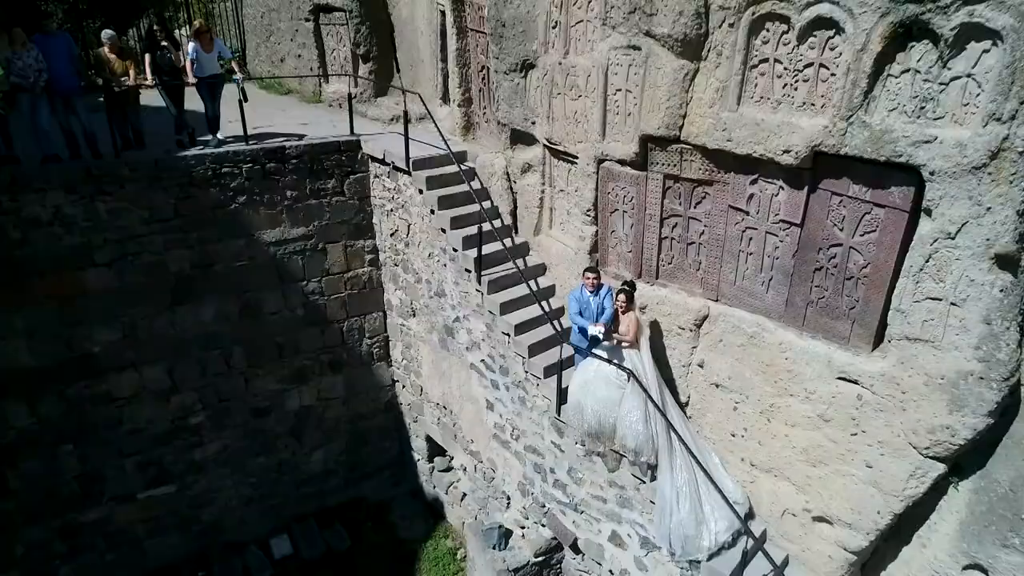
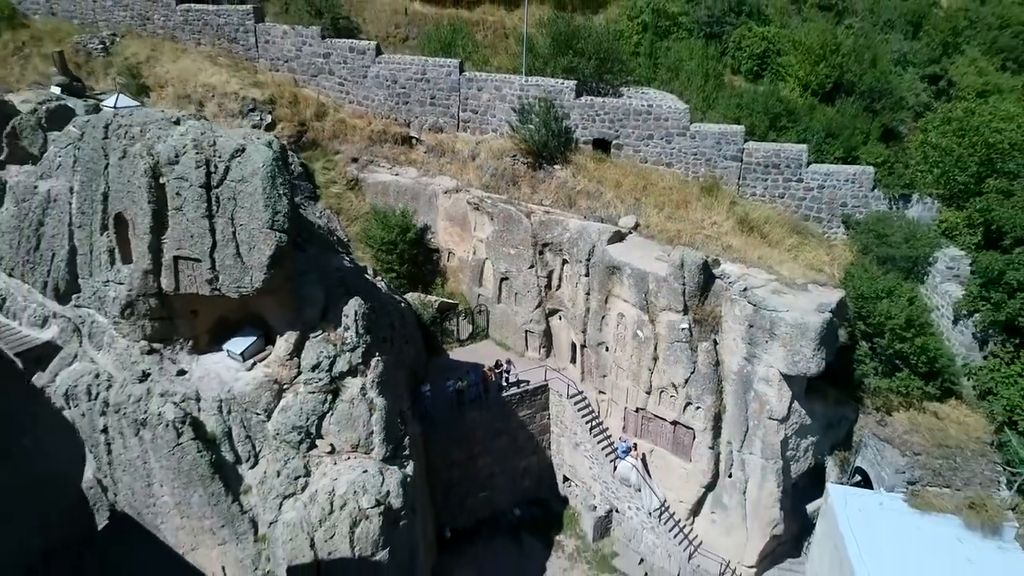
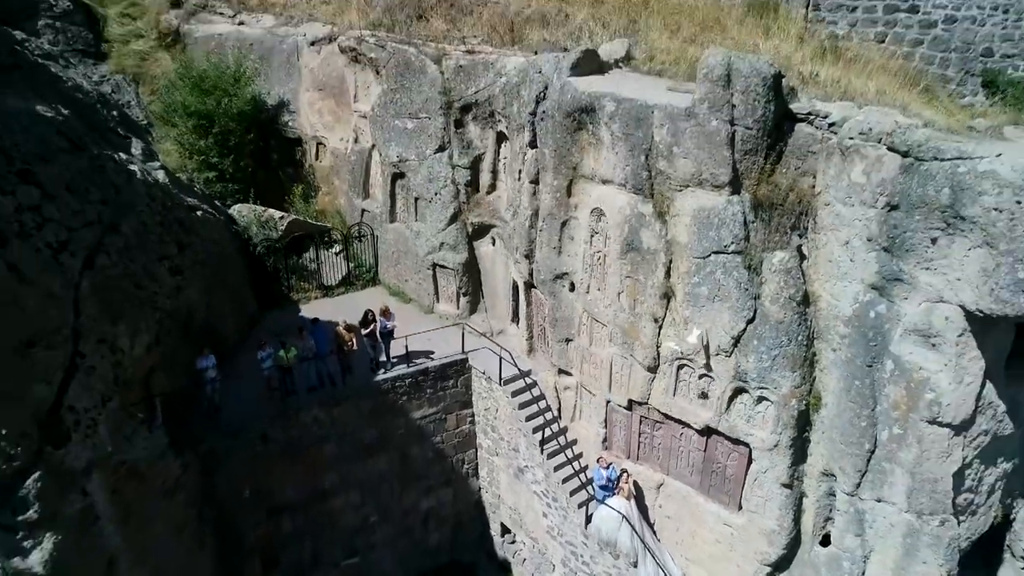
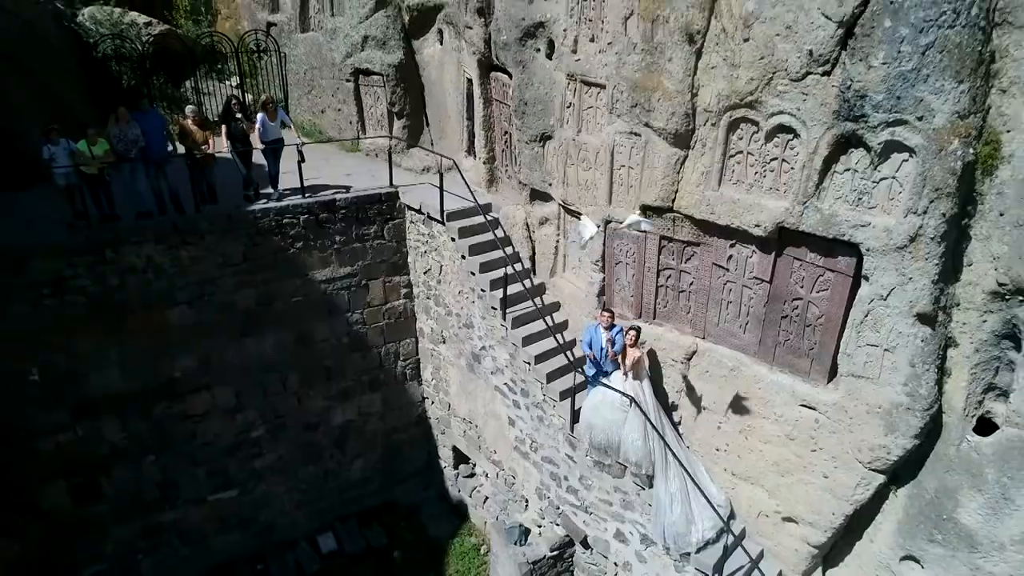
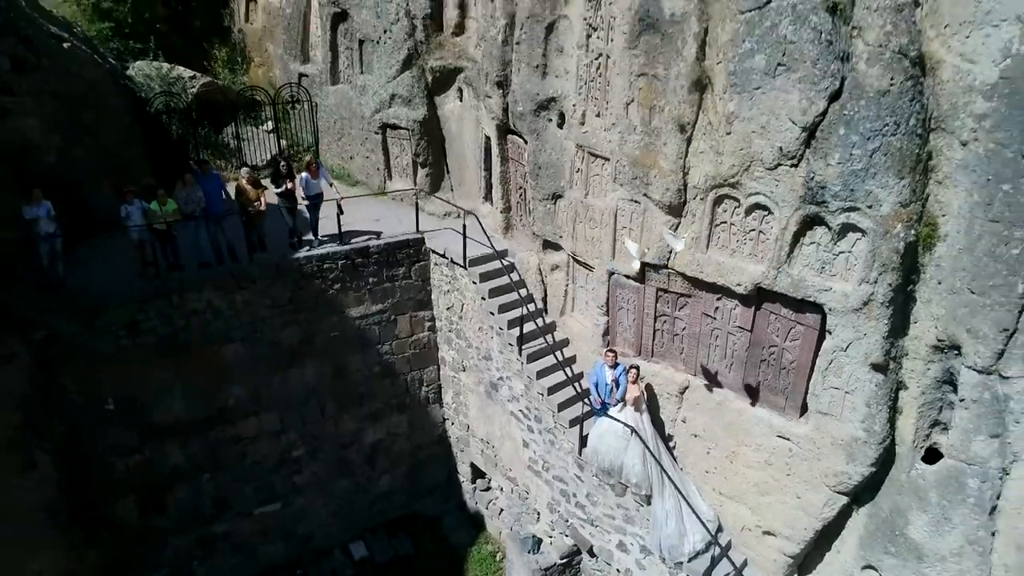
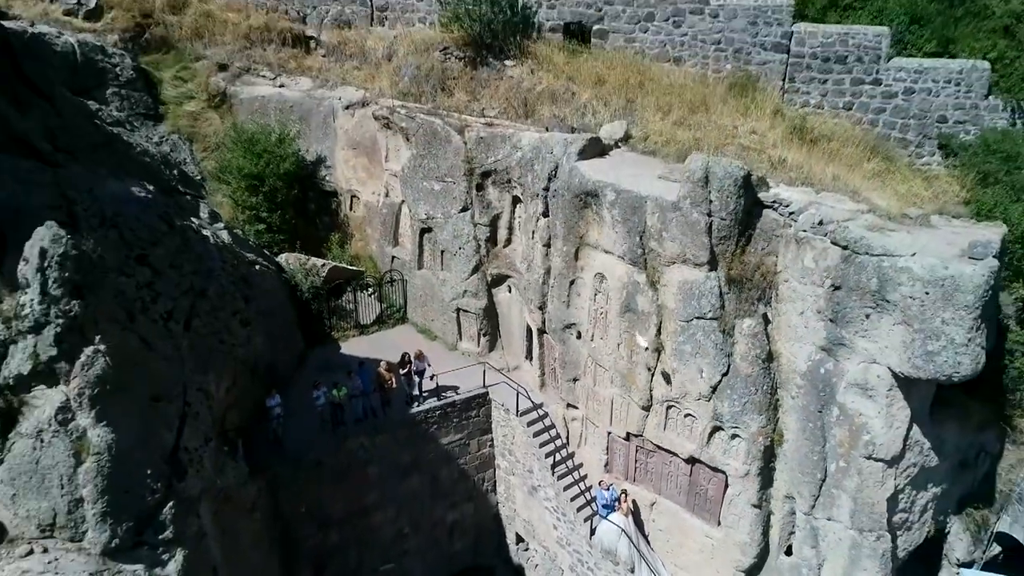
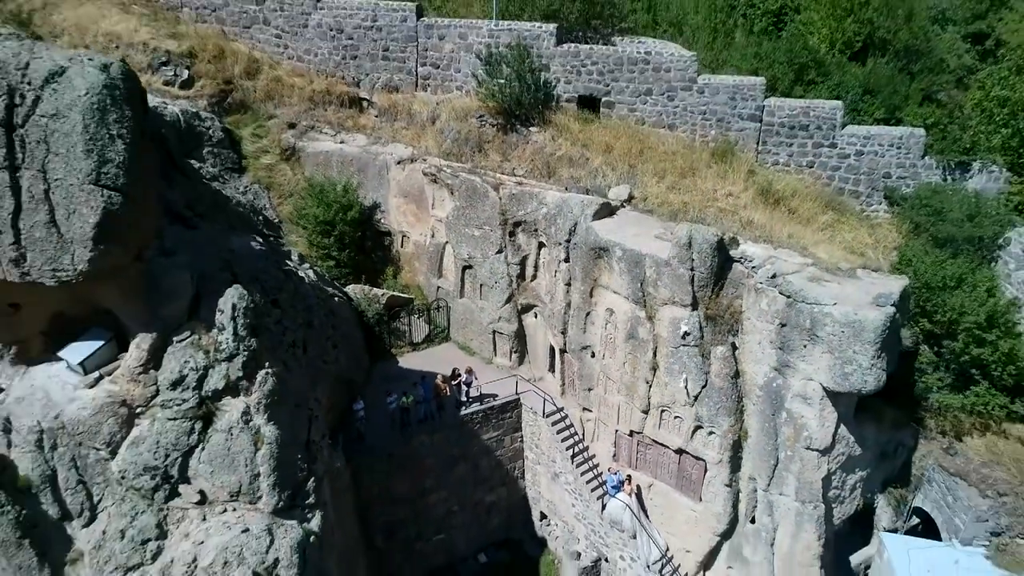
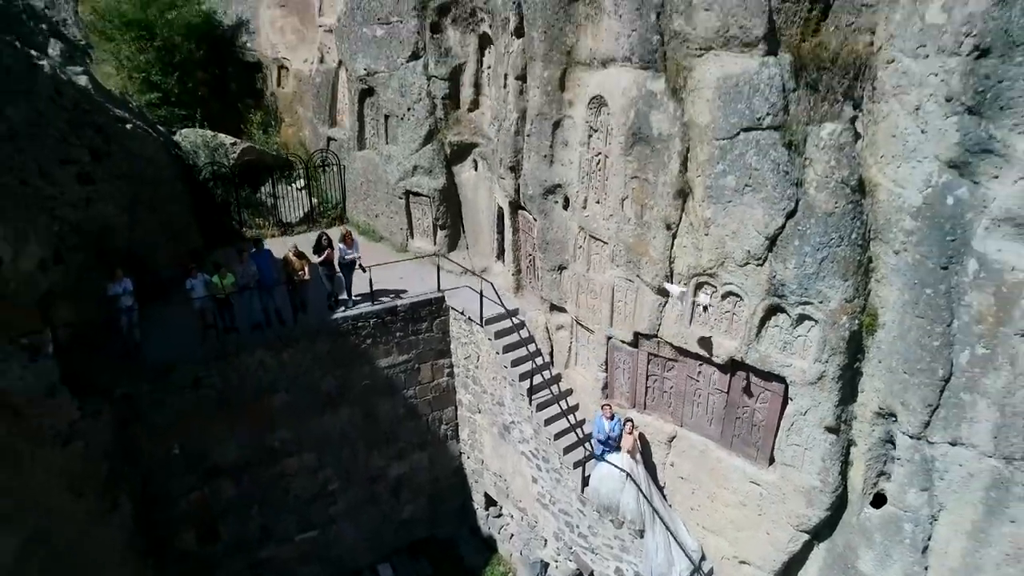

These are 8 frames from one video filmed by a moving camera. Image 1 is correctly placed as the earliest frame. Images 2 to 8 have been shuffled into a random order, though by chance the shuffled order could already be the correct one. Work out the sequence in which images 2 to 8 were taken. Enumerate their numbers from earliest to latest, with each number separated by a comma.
4, 5, 8, 3, 6, 7, 2
